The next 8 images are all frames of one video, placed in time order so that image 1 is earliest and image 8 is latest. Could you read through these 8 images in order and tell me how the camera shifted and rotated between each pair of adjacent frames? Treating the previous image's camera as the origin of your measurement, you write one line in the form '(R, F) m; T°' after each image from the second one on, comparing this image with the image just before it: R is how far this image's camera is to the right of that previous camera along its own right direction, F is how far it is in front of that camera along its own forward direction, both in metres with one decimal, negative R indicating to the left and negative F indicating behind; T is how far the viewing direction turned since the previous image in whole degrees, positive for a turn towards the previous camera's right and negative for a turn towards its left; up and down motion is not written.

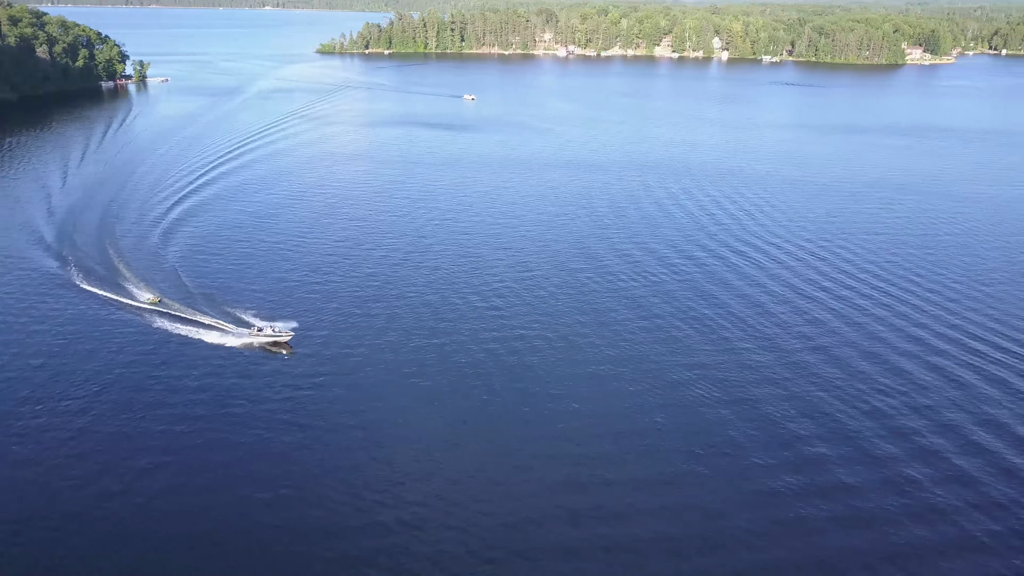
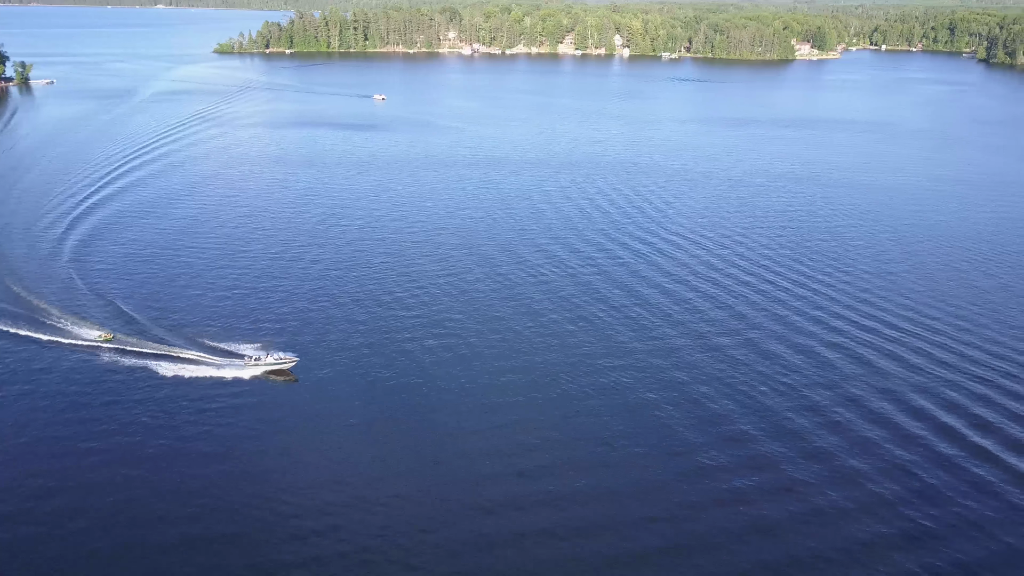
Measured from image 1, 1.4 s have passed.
(-0.4, +0.1) m; +6°
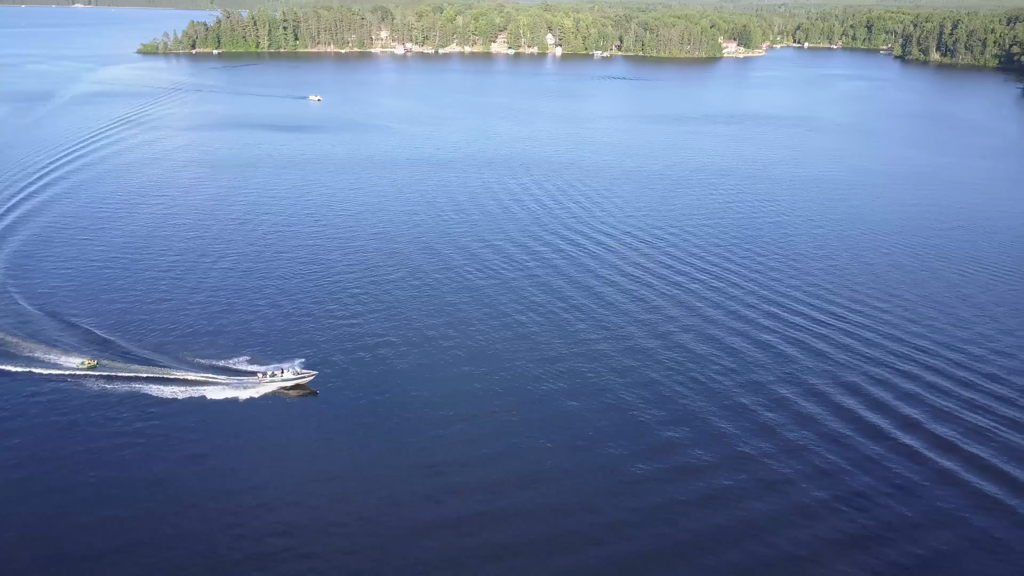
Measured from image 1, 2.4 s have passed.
(-0.2, 0.0) m; +4°
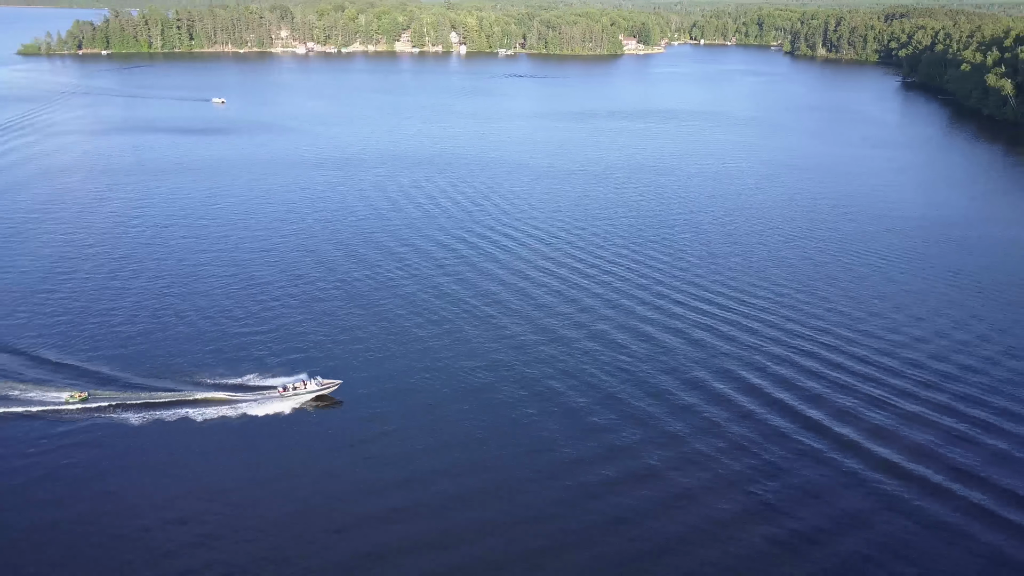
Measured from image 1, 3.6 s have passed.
(-0.7, +0.1) m; +7°
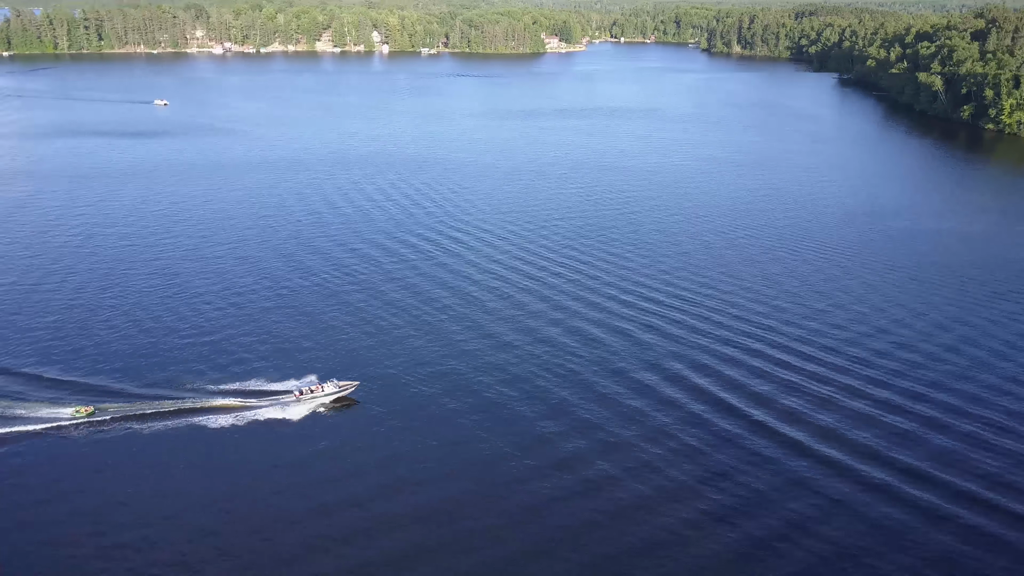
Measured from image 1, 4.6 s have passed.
(-0.5, 0.0) m; +5°
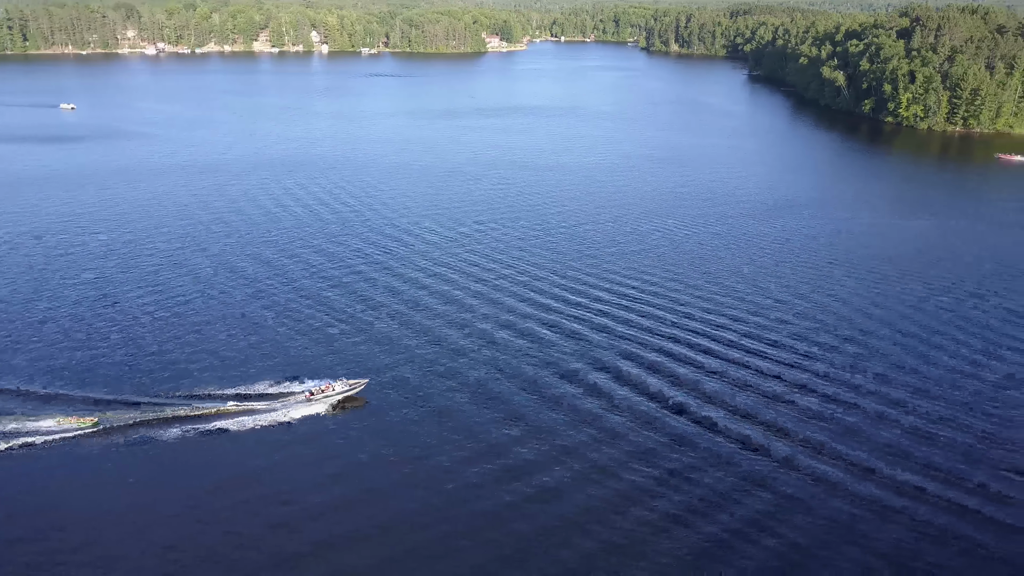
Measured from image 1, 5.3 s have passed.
(+0.1, -0.1) m; +4°
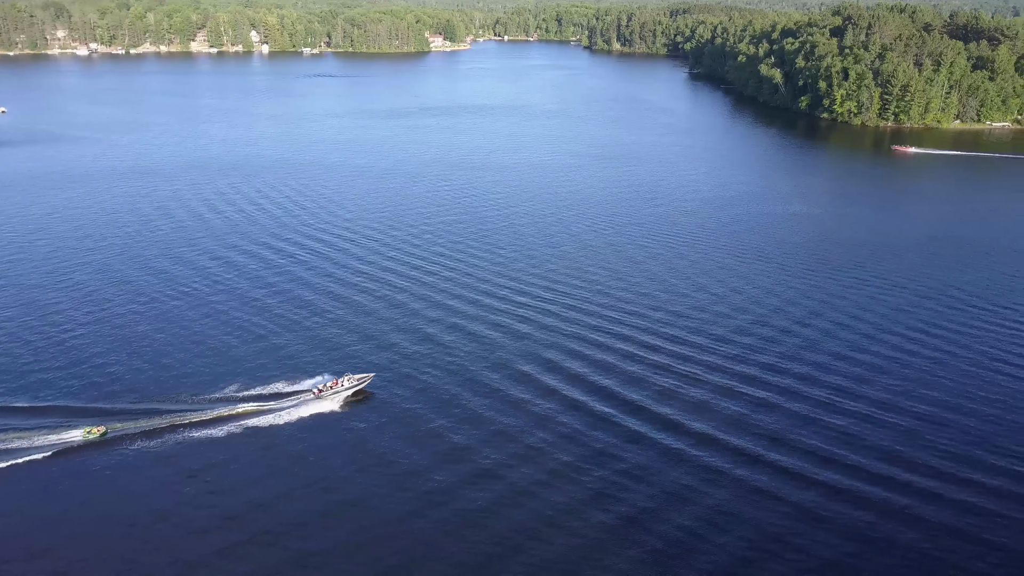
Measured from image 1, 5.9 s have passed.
(+0.1, -0.1) m; +4°
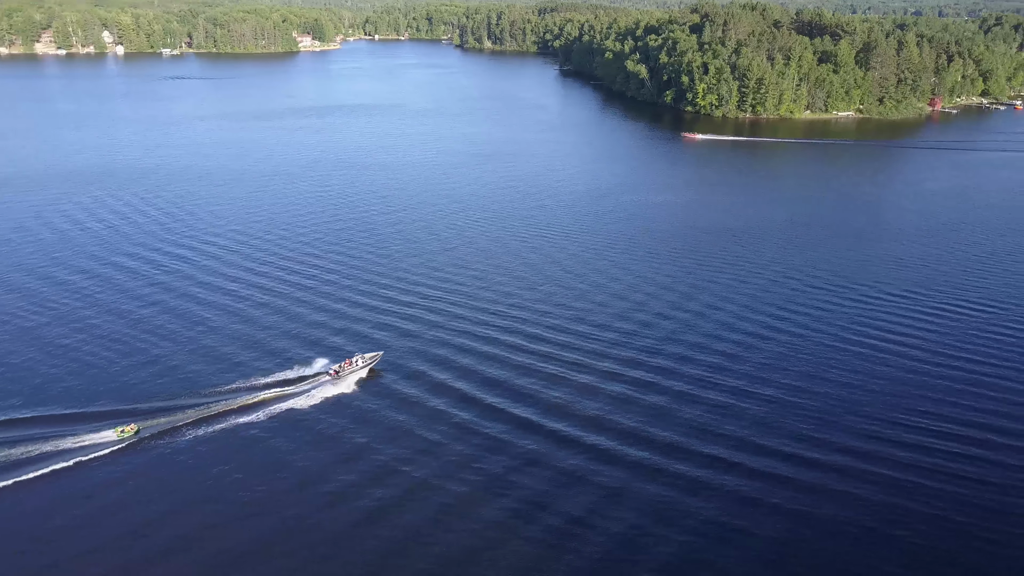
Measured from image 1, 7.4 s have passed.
(-0.2, -0.2) m; +8°
